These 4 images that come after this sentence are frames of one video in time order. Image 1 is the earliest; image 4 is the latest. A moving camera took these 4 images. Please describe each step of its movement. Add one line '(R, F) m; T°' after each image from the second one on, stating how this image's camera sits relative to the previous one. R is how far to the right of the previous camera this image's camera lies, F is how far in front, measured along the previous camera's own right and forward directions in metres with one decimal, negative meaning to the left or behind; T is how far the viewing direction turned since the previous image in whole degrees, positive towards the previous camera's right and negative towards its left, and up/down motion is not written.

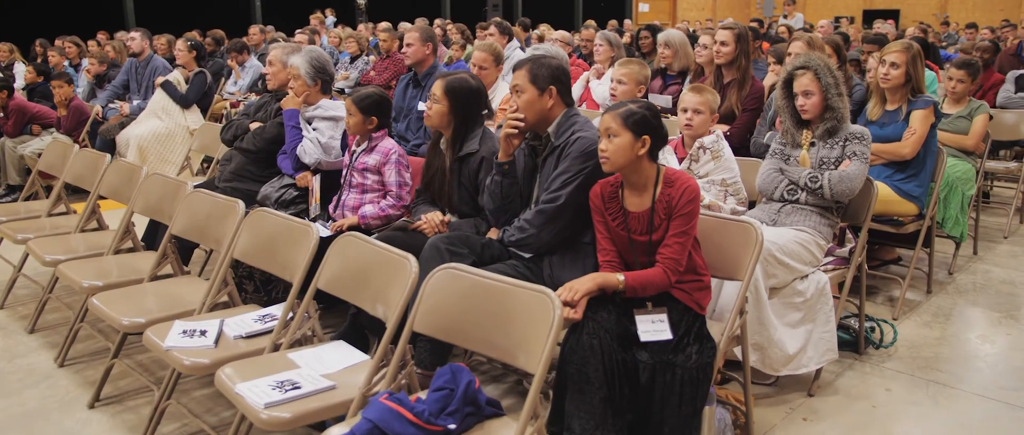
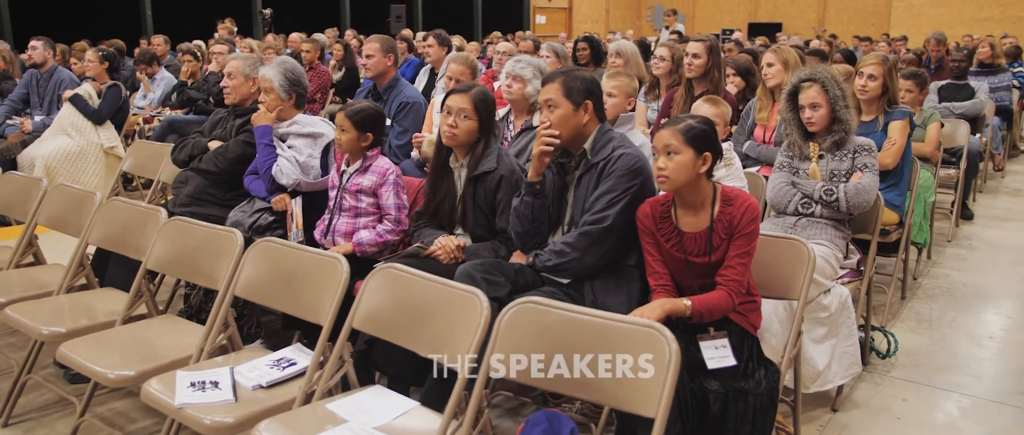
(-0.5, +0.2) m; +8°
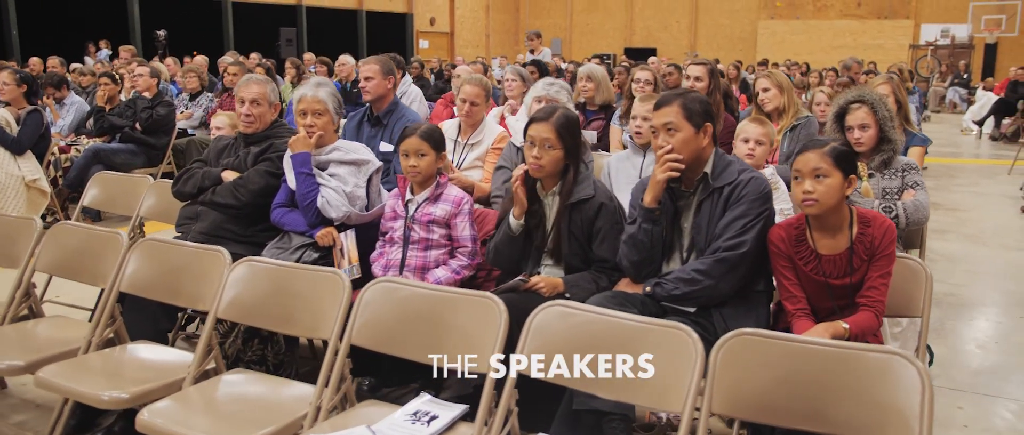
(-0.8, +0.2) m; +9°
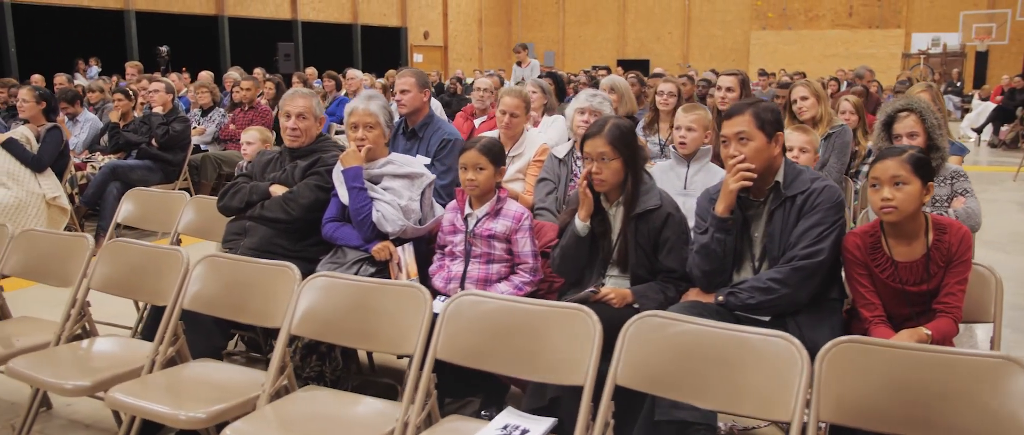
(-0.3, 0.0) m; +1°
